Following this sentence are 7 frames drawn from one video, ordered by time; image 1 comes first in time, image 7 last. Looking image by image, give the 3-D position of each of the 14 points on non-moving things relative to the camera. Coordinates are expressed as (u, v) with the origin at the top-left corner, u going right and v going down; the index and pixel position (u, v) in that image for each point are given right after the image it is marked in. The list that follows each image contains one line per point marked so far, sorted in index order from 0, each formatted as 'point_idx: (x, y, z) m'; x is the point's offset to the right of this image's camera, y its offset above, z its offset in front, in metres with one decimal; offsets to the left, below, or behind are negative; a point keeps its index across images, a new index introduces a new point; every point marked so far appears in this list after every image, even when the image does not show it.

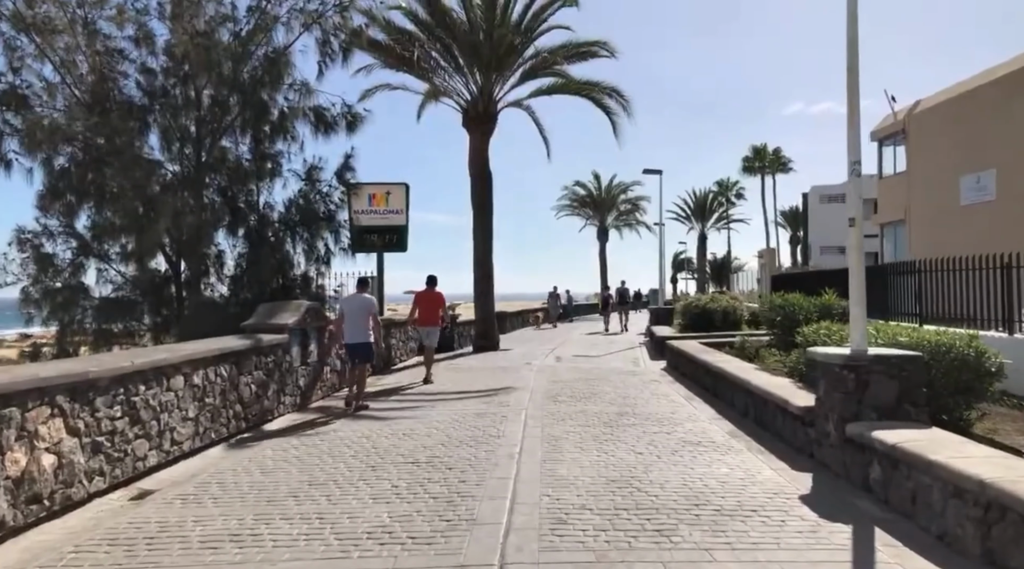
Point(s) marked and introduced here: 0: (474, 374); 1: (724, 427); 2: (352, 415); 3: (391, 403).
0: (-0.8, -1.8, +14.8) m
1: (+2.5, -1.7, +8.8) m
2: (-2.3, -1.8, +10.4) m
3: (-1.8, -1.8, +11.2) m
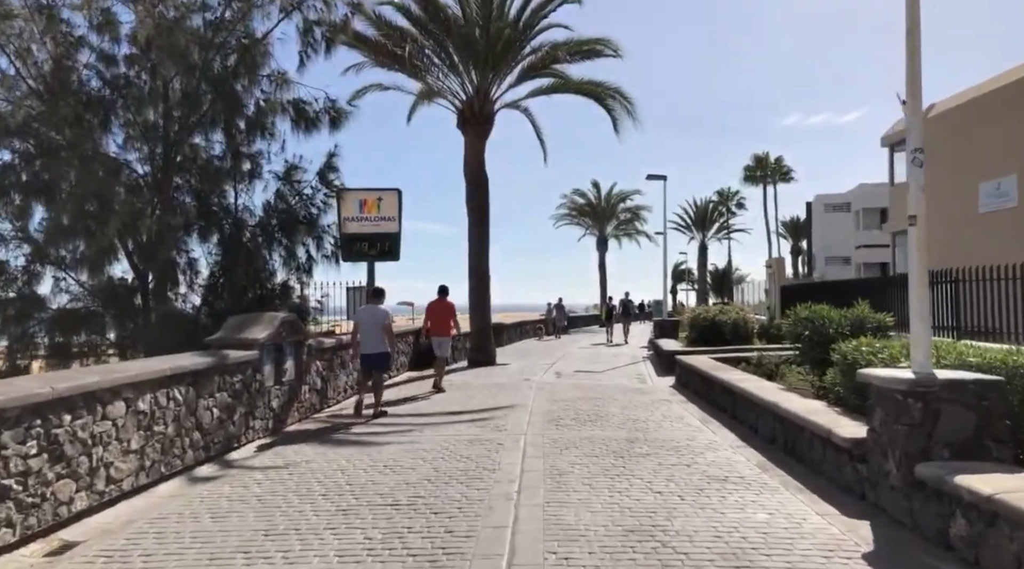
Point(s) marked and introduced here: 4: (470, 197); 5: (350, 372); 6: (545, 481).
0: (-0.8, -2.0, +13.7) m
1: (+2.5, -1.8, +7.7) m
2: (-2.3, -1.9, +9.3) m
3: (-1.9, -1.9, +10.1) m
4: (-1.1, +2.3, +19.4) m
5: (-2.9, -1.6, +13.3) m
6: (+0.3, -1.8, +6.8) m
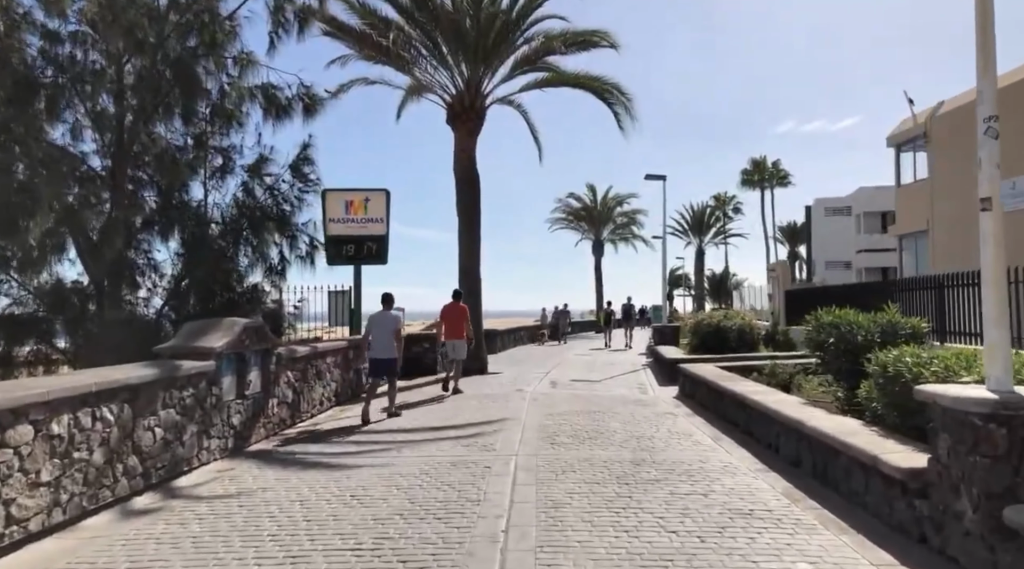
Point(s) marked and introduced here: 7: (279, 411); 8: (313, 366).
0: (-1.0, -2.0, +12.6) m
1: (+2.4, -1.8, +6.7) m
2: (-2.4, -2.0, +8.3) m
3: (-2.0, -2.0, +9.0) m
4: (-1.3, +2.2, +18.4) m
5: (-3.1, -1.7, +12.3) m
6: (+0.2, -1.8, +5.7) m
7: (-3.2, -1.7, +10.1) m
8: (-3.1, -1.3, +11.5) m
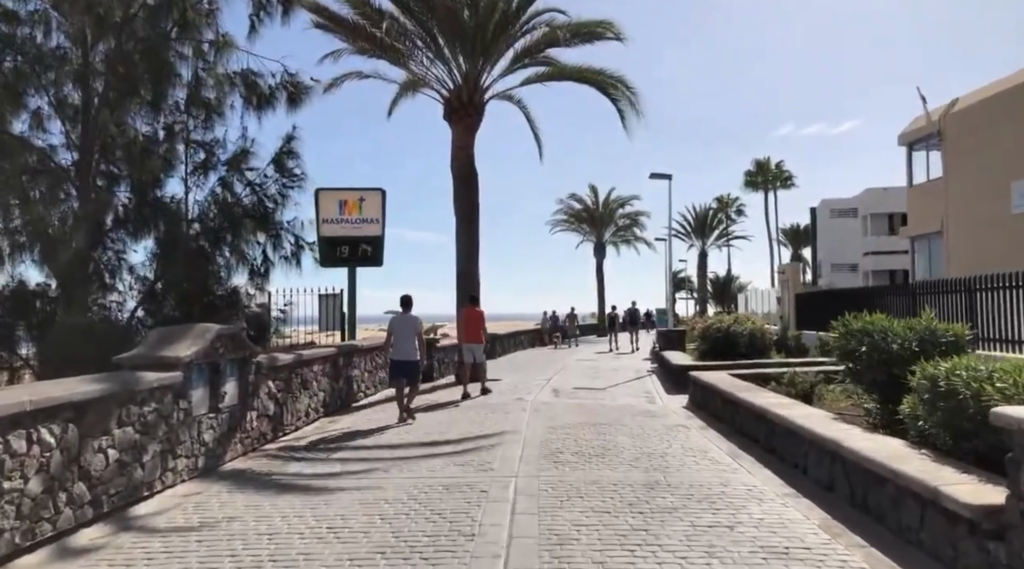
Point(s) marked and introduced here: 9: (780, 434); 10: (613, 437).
0: (-1.0, -2.1, +11.8) m
1: (+2.4, -1.8, +5.9) m
2: (-2.4, -2.0, +7.5) m
3: (-2.0, -2.0, +8.2) m
4: (-1.3, +2.2, +17.6) m
5: (-3.1, -1.7, +11.5) m
6: (+0.2, -1.8, +4.9) m
7: (-3.2, -1.8, +9.3) m
8: (-3.1, -1.3, +10.7) m
9: (+2.9, -1.6, +8.1) m
10: (+1.3, -2.0, +9.5) m
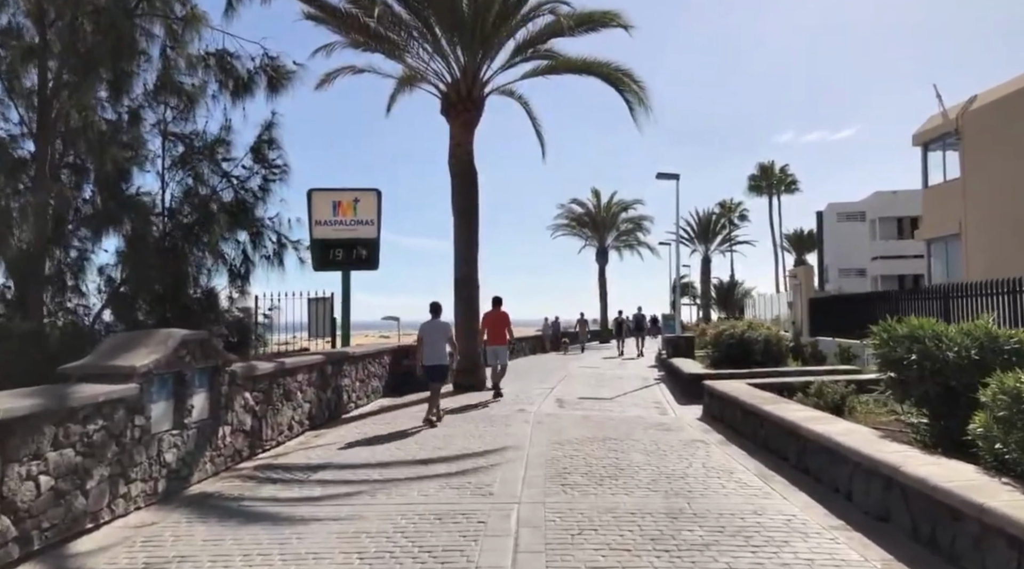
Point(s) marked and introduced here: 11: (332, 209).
0: (-0.9, -2.1, +10.9) m
1: (+2.4, -1.8, +5.0) m
2: (-2.4, -2.0, +6.6) m
3: (-2.0, -2.0, +7.3) m
4: (-1.3, +2.1, +16.7) m
5: (-3.1, -1.7, +10.6) m
6: (+0.2, -1.8, +4.0) m
7: (-3.2, -1.8, +8.4) m
8: (-3.1, -1.3, +9.8) m
9: (+3.0, -1.6, +7.1) m
10: (+1.3, -2.0, +8.5) m
11: (-4.7, +2.0, +19.3) m
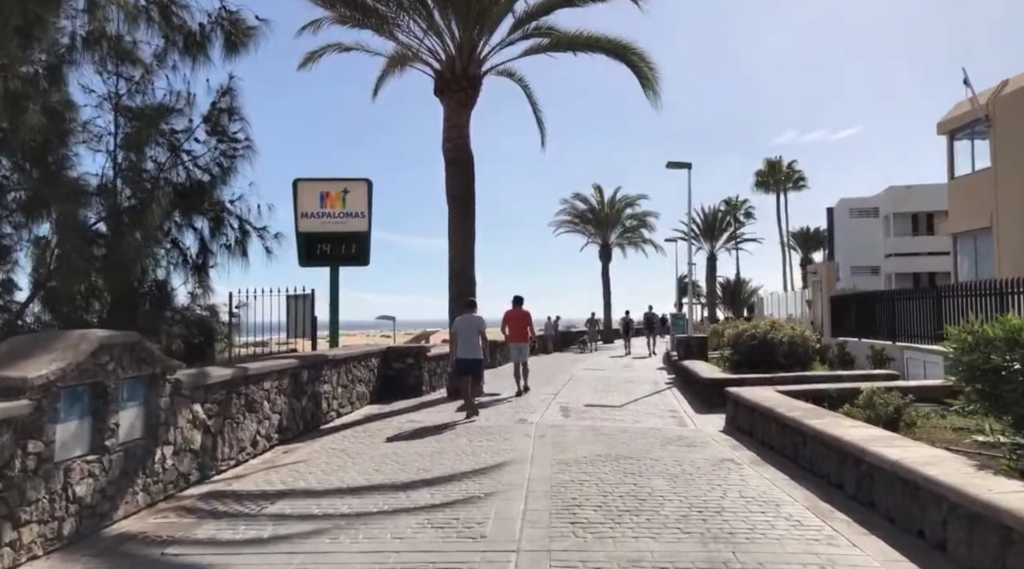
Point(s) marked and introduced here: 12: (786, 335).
0: (-1.0, -2.0, +9.5) m
1: (+2.4, -1.7, +3.6) m
2: (-2.4, -1.9, +5.2) m
3: (-2.0, -1.9, +5.9) m
4: (-1.3, +2.2, +15.3) m
5: (-3.1, -1.6, +9.2) m
6: (+0.2, -1.7, +2.6) m
7: (-3.2, -1.7, +7.0) m
8: (-3.1, -1.3, +8.4) m
9: (+2.9, -1.6, +5.8) m
10: (+1.3, -1.9, +7.2) m
11: (-4.7, +2.1, +18.0) m
12: (+5.3, -1.0, +14.4) m
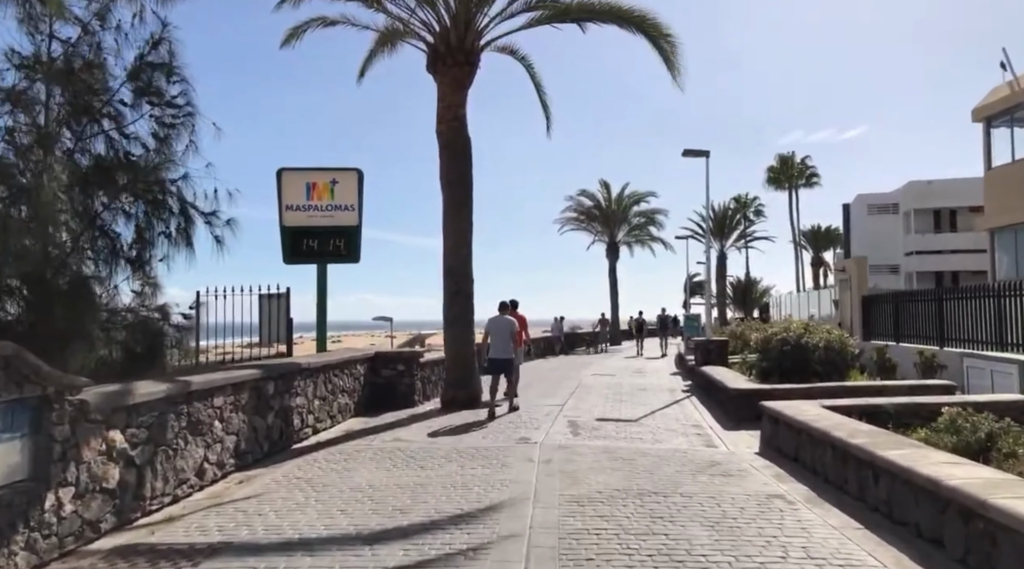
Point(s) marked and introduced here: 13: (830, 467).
0: (-1.0, -2.0, +8.0) m
1: (+2.3, -1.7, +2.1) m
2: (-2.4, -1.9, +3.7) m
3: (-2.0, -1.9, +4.4) m
4: (-1.2, +2.2, +13.8) m
5: (-3.1, -1.6, +7.7) m
6: (+0.1, -1.7, +1.1) m
7: (-3.2, -1.7, +5.5) m
8: (-3.1, -1.2, +6.9) m
9: (+2.9, -1.5, +4.2) m
10: (+1.3, -1.9, +5.6) m
11: (-4.7, +2.1, +16.5) m
12: (+5.4, -1.0, +12.9) m
13: (+3.1, -1.8, +7.2) m
